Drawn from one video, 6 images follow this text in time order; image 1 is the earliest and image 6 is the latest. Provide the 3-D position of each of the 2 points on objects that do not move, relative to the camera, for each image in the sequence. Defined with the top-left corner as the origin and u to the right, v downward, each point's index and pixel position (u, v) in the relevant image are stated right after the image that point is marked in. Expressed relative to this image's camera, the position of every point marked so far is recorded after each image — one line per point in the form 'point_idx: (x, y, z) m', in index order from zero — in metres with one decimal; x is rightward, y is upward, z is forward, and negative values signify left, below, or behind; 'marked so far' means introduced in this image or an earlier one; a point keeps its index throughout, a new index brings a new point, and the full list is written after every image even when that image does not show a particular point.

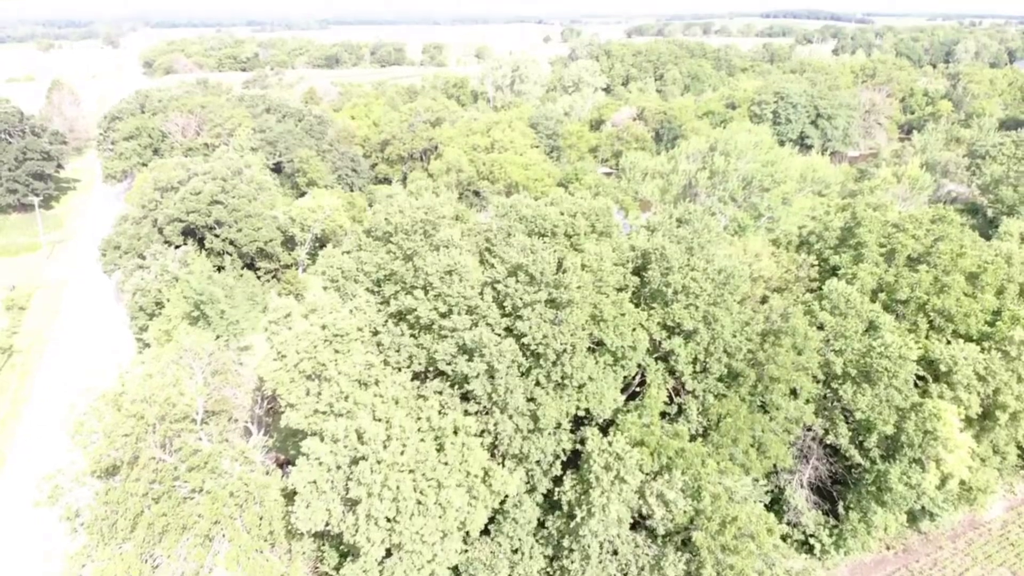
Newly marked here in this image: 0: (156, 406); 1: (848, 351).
0: (-6.5, -2.2, +14.9) m
1: (+7.3, -1.4, +17.7) m
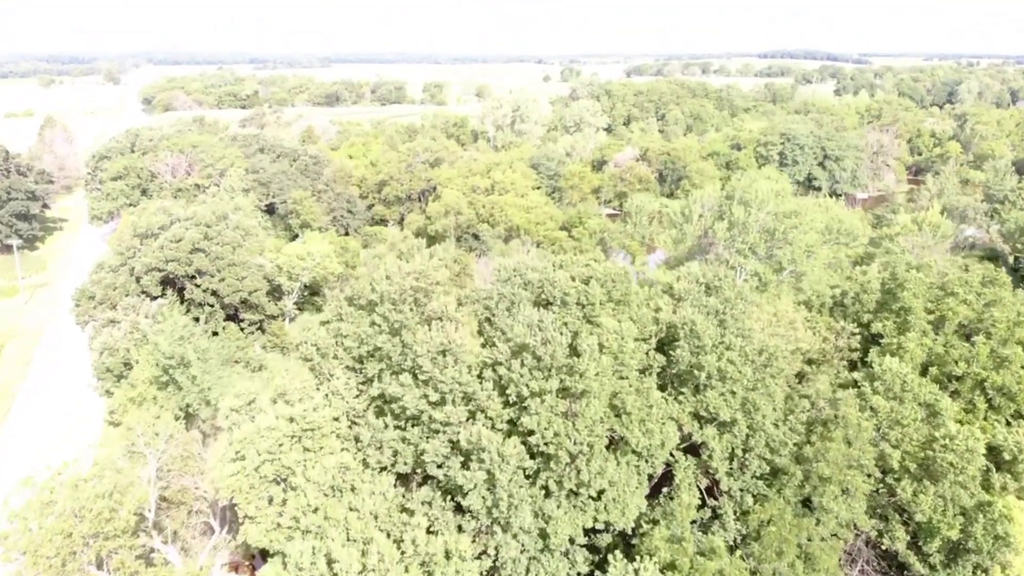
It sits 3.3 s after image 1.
0: (-6.4, -3.5, +12.5) m
1: (+7.4, -2.9, +15.3) m
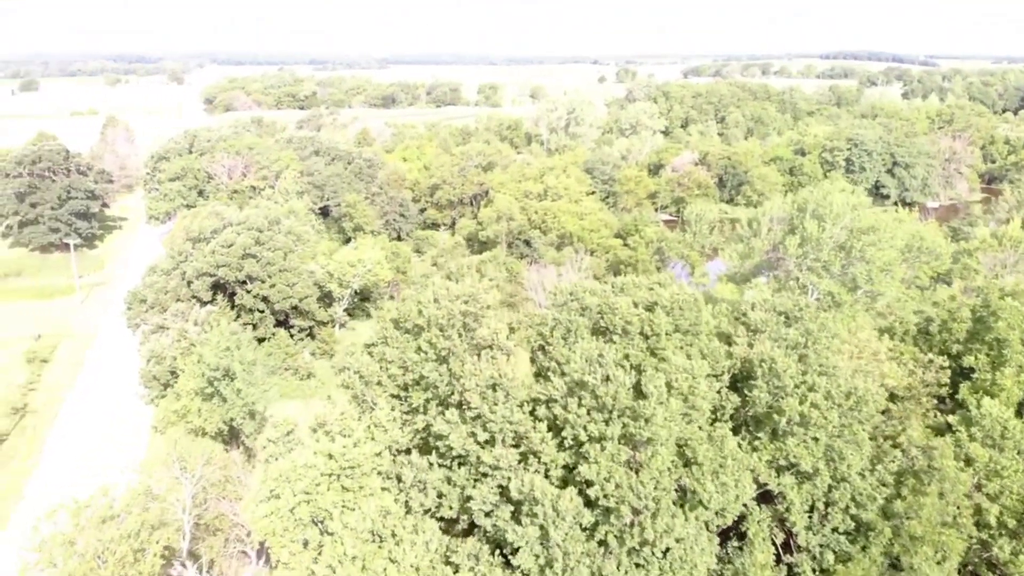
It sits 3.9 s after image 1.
0: (-5.7, -3.8, +11.7) m
1: (+8.3, -3.5, +13.7) m
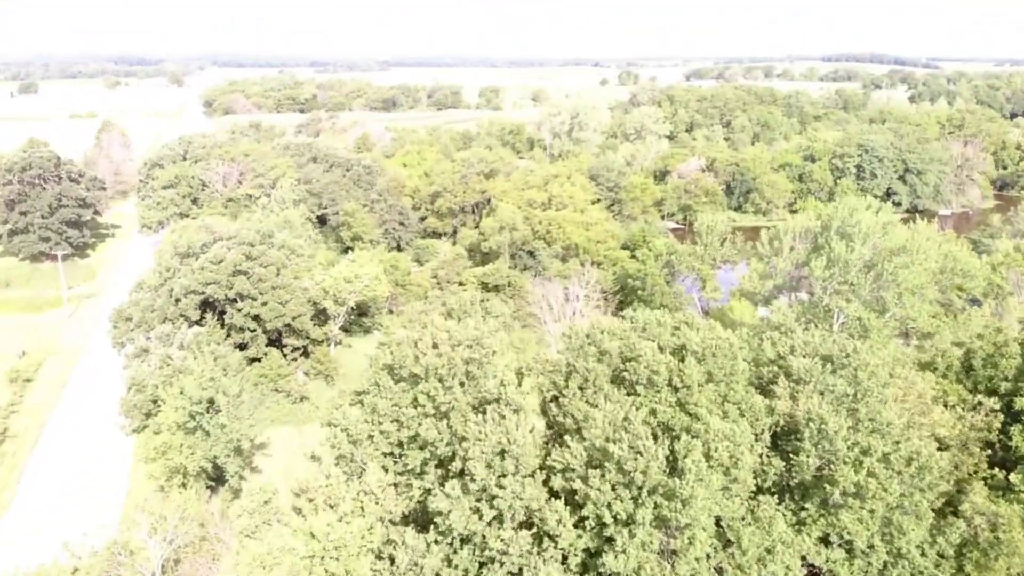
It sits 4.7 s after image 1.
0: (-5.5, -4.5, +10.1) m
1: (+8.4, -4.1, +12.1) m
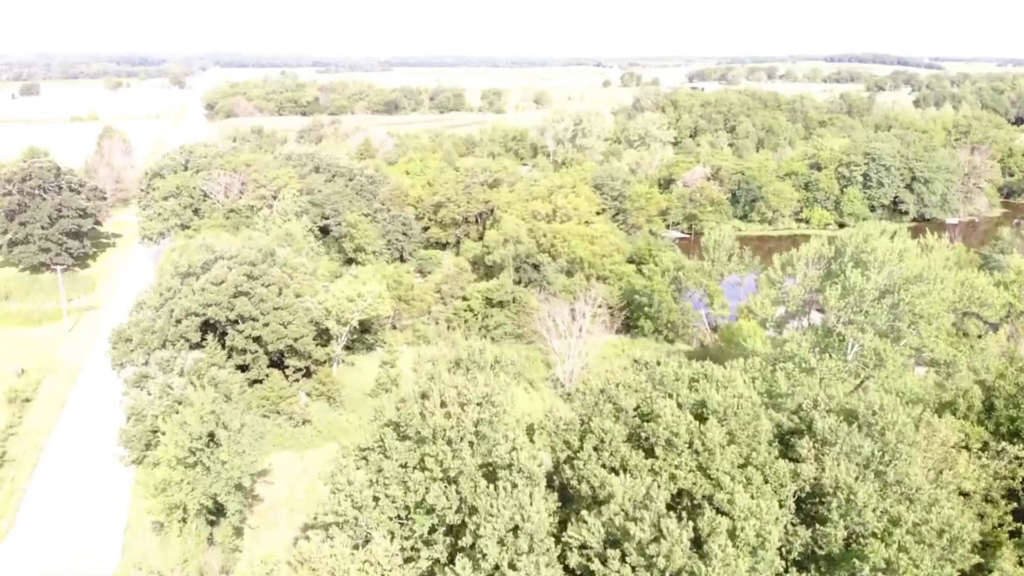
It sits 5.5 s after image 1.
0: (-5.4, -5.3, +9.6) m
1: (+8.6, -5.0, +11.5) m
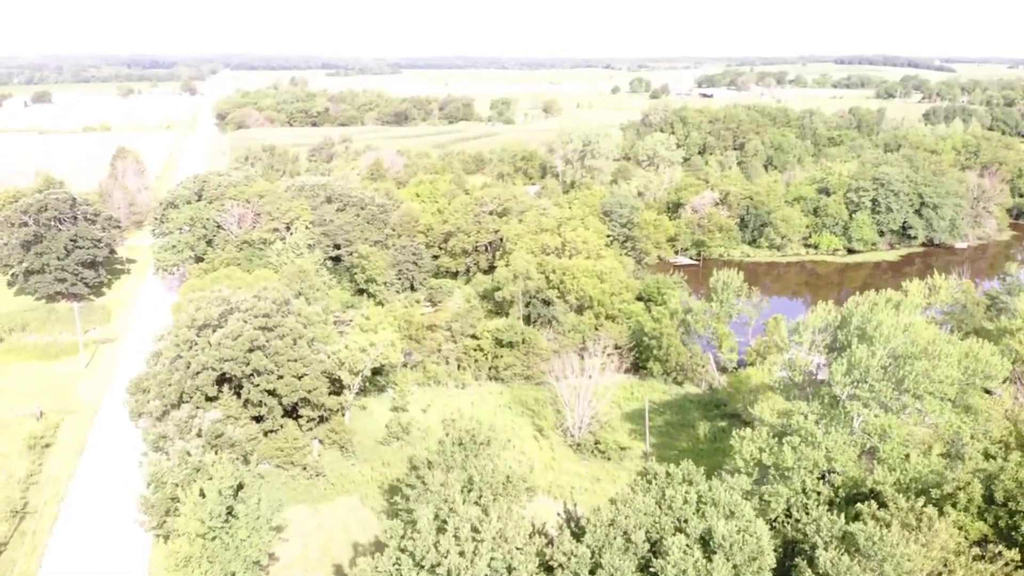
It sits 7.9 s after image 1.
0: (-5.2, -7.4, +10.1) m
1: (+8.8, -7.1, +11.9) m
